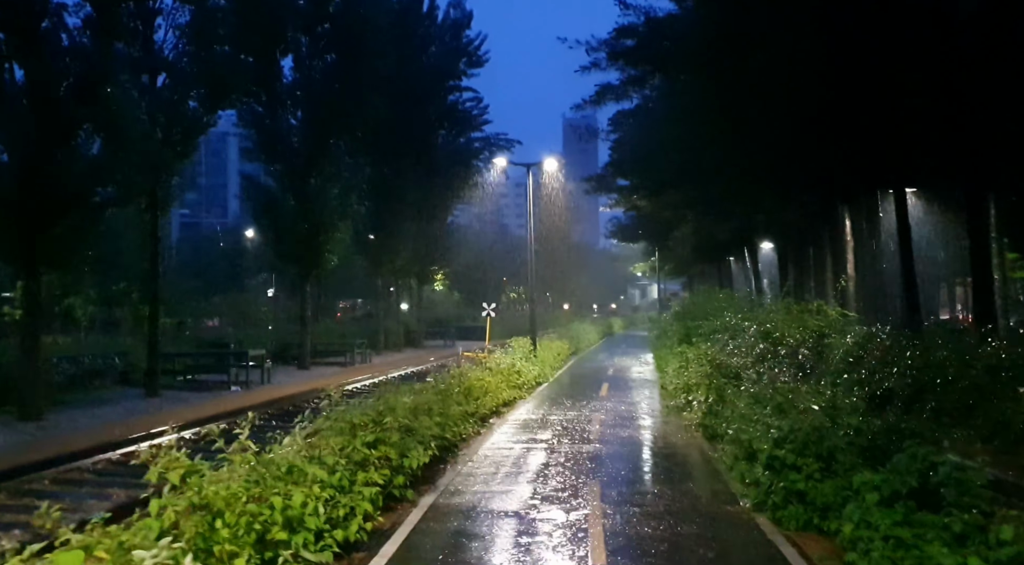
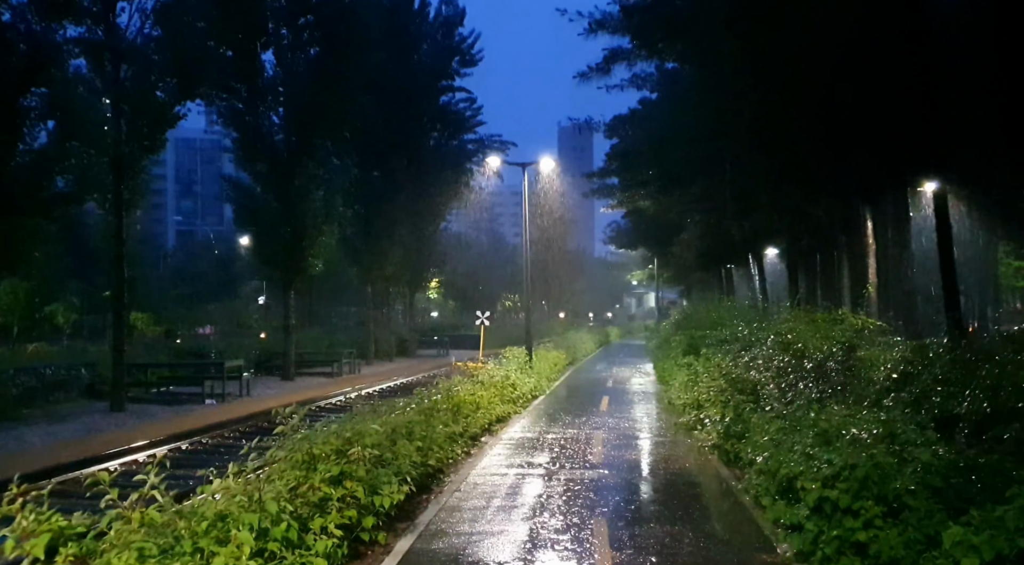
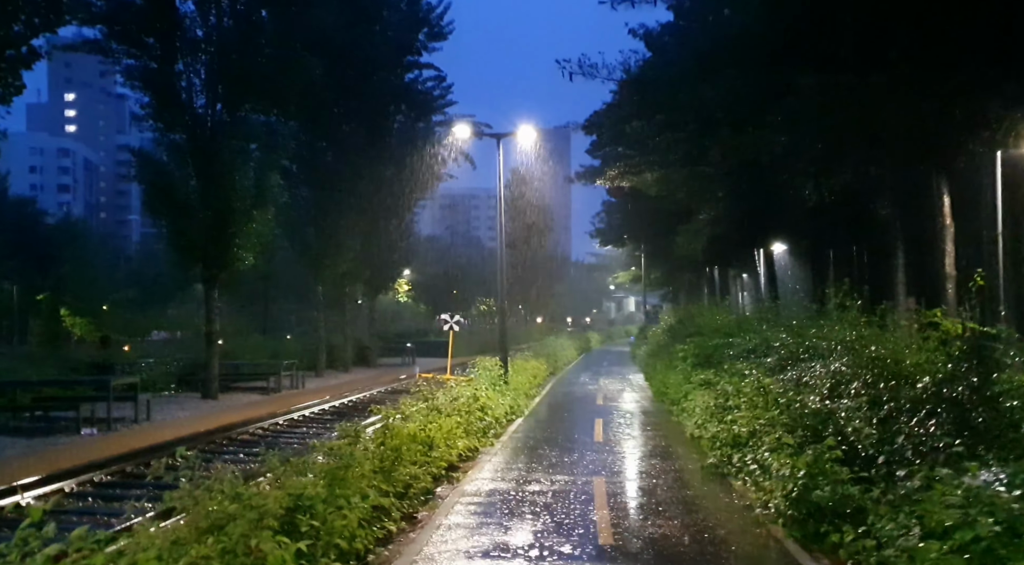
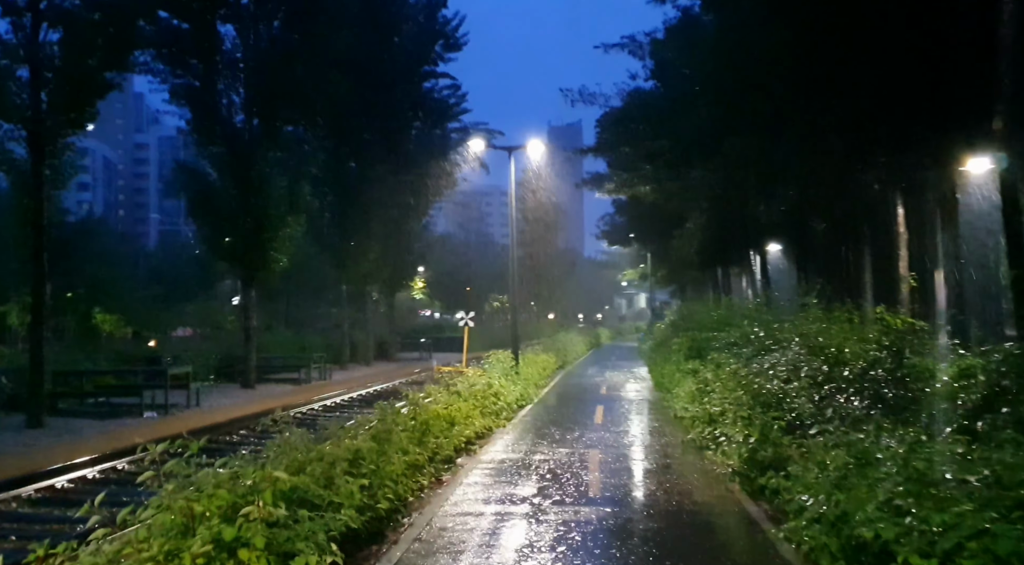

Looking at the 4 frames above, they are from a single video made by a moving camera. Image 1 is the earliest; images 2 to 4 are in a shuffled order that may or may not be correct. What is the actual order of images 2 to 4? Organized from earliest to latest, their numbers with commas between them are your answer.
2, 4, 3
